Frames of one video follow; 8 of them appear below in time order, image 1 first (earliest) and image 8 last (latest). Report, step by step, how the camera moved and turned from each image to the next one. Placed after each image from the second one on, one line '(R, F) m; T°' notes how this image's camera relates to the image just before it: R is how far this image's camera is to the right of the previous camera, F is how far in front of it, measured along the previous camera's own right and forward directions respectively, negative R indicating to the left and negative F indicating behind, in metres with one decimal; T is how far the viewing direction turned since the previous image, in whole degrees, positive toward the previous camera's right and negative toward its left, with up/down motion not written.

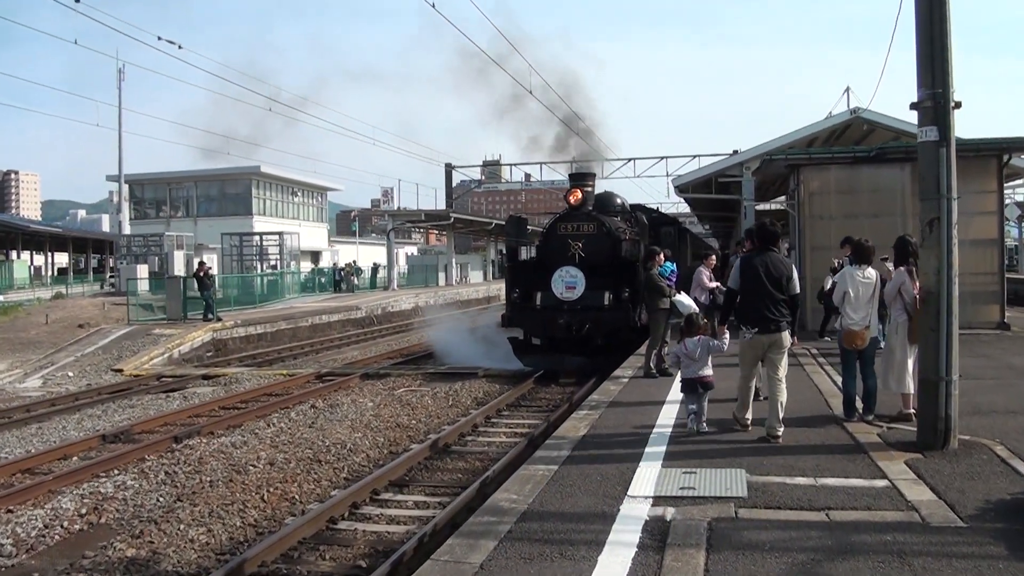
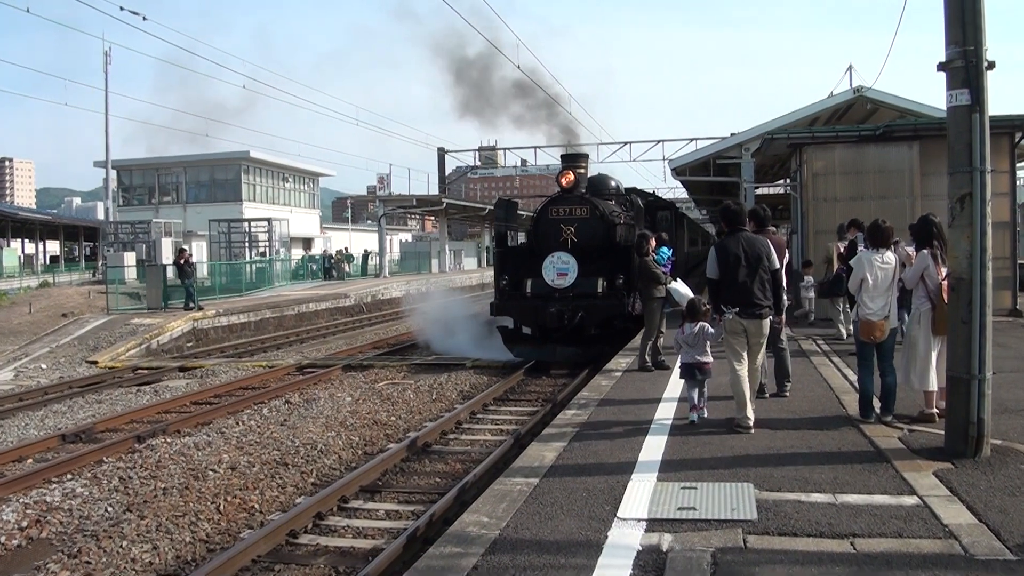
(+0.1, +0.7) m; 0°
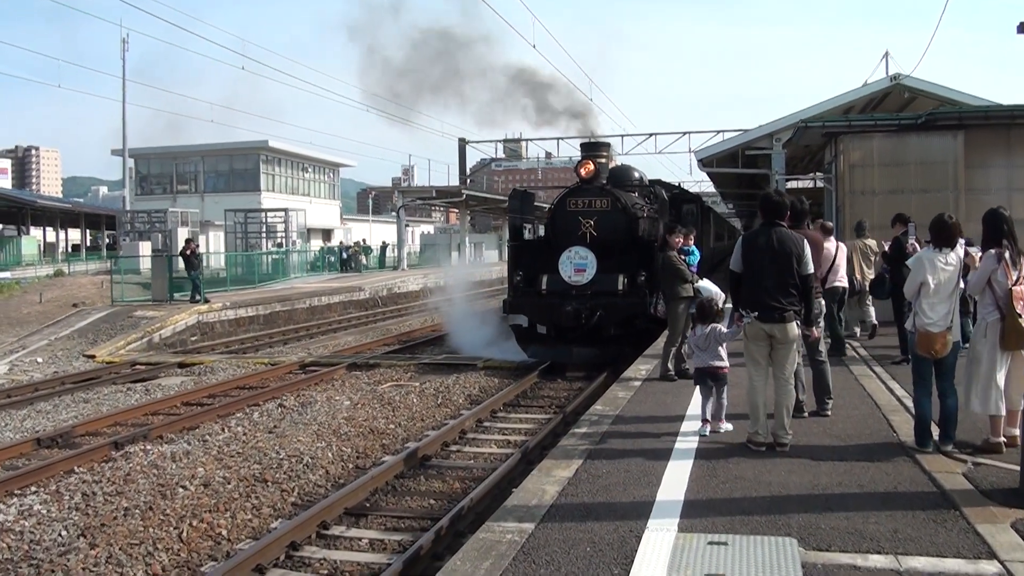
(+0.1, +0.8) m; -2°
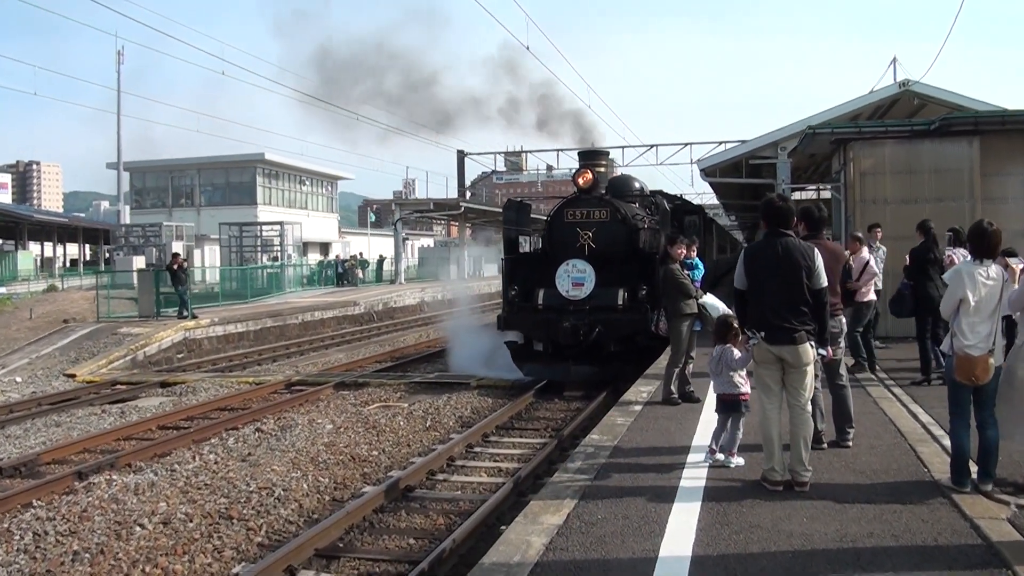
(+0.1, +0.6) m; 0°
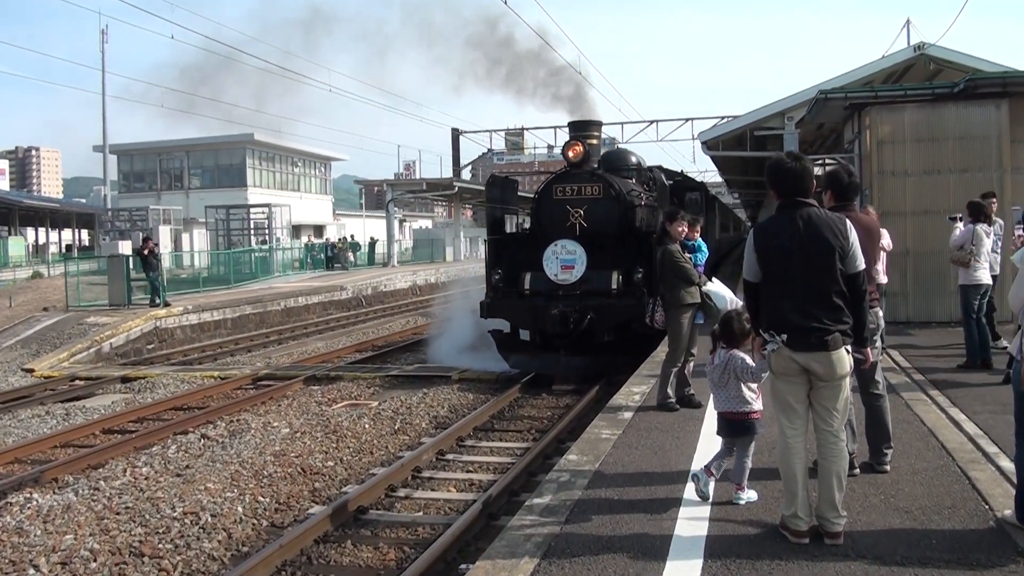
(+0.2, +1.0) m; 0°
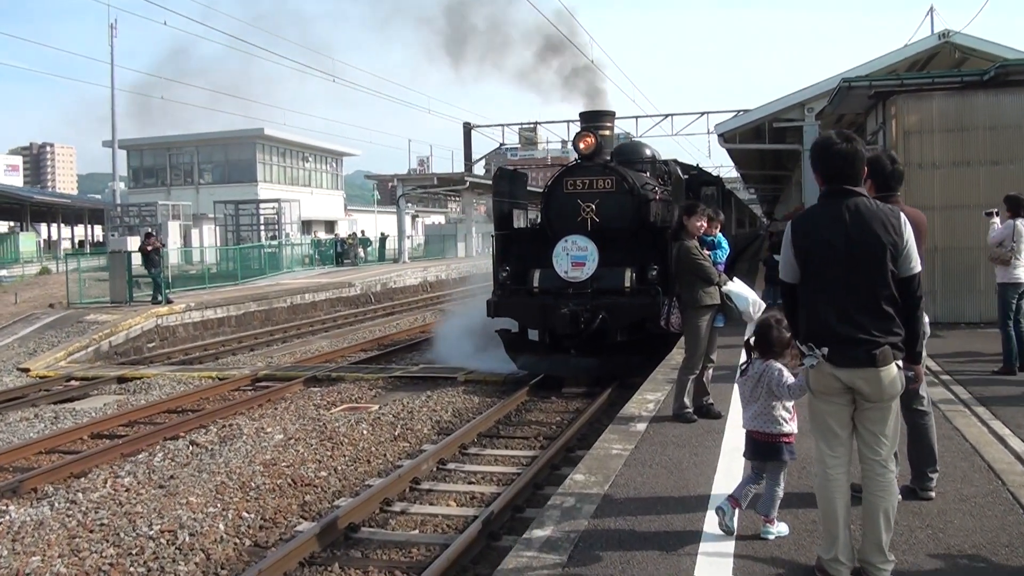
(+0.1, +0.5) m; -1°
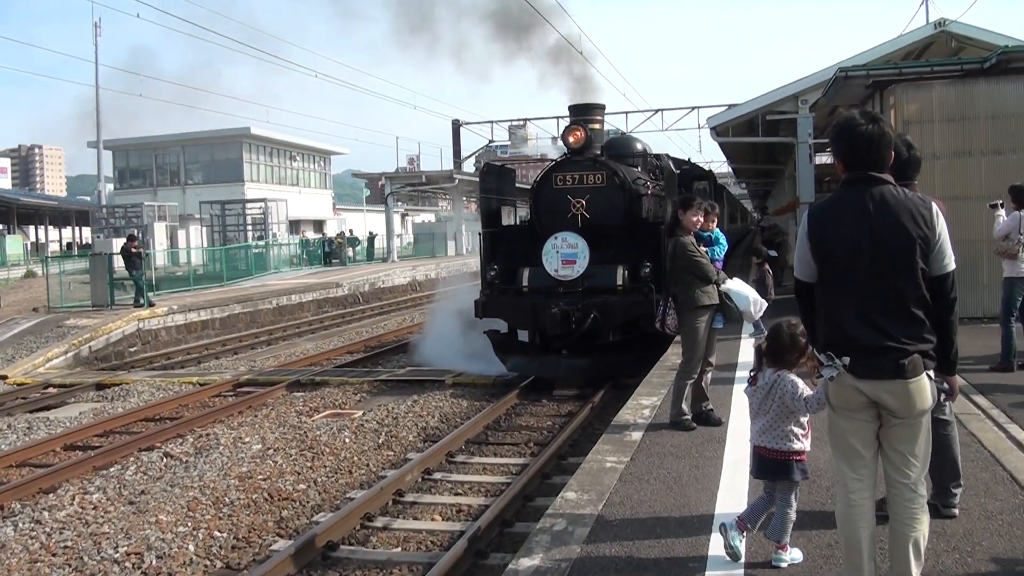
(0.0, +0.3) m; +1°
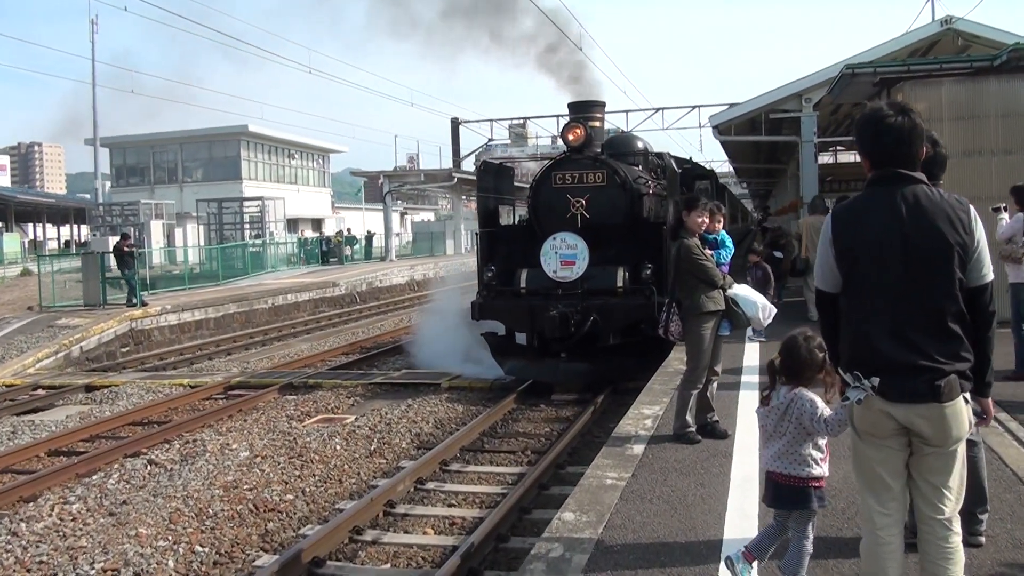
(0.0, +0.2) m; 0°
